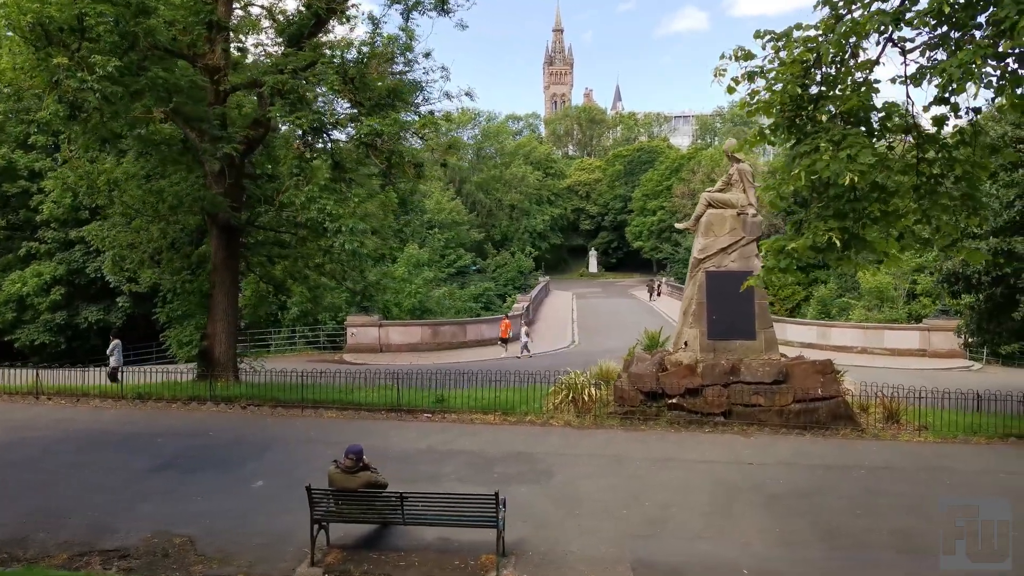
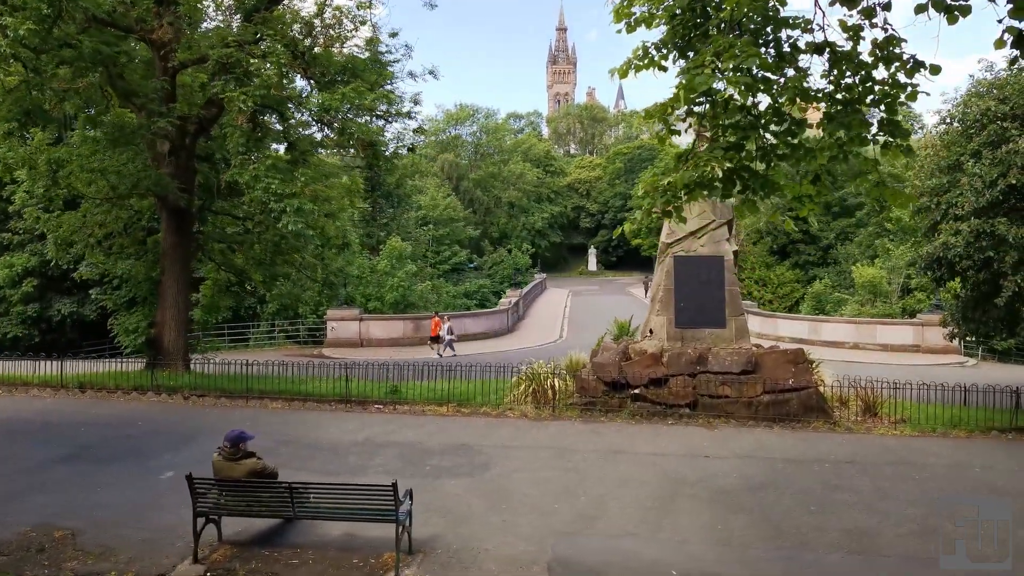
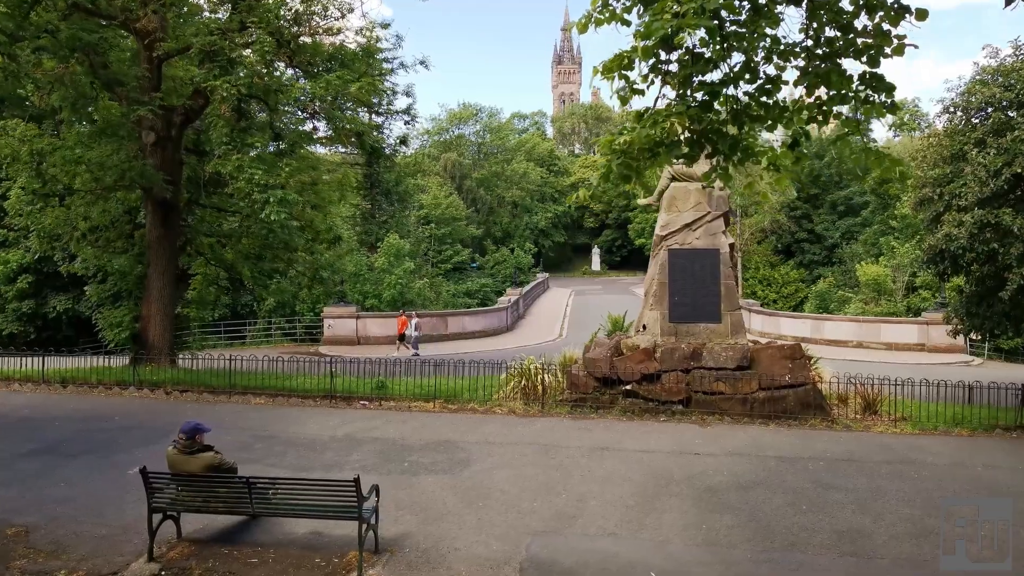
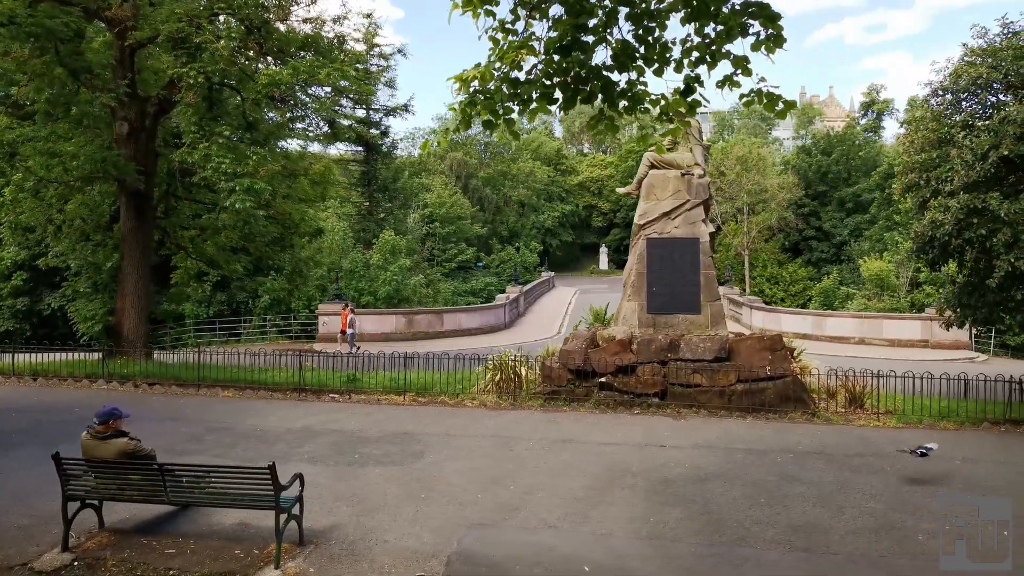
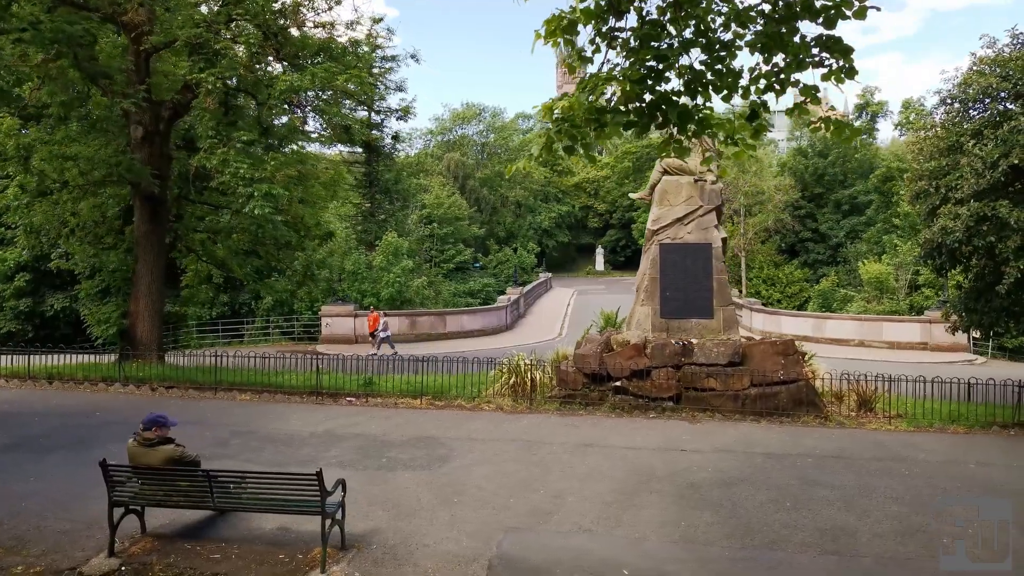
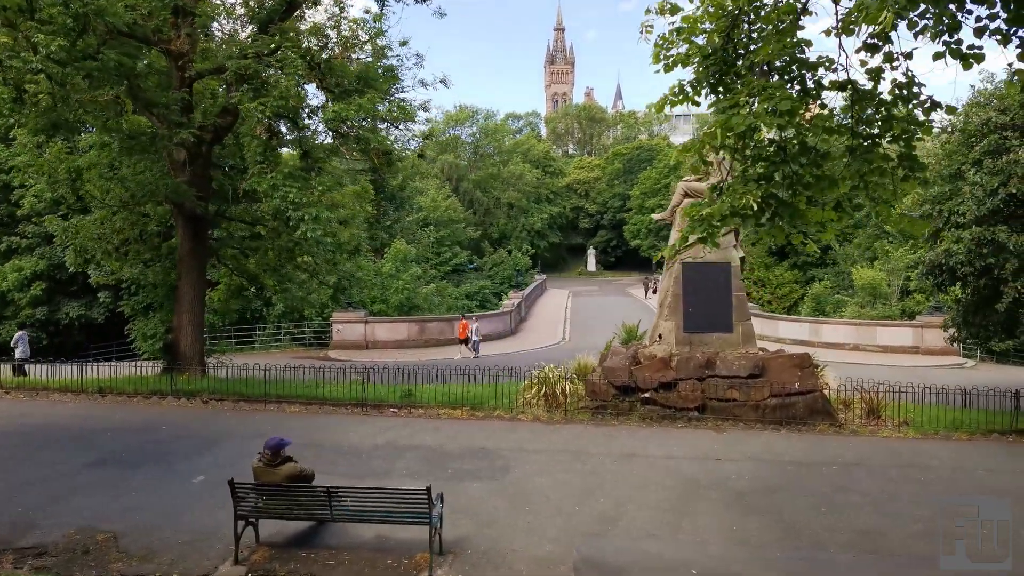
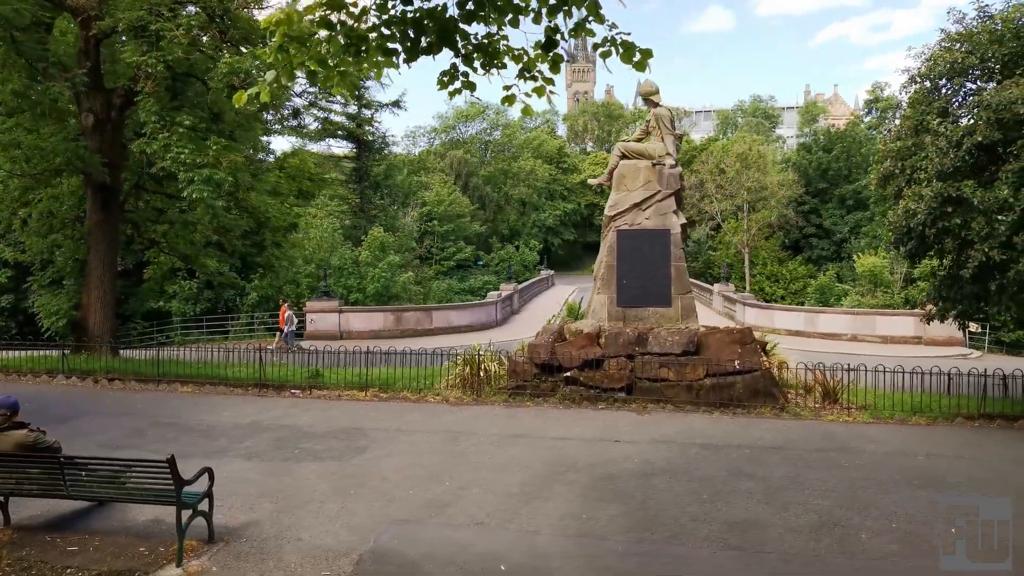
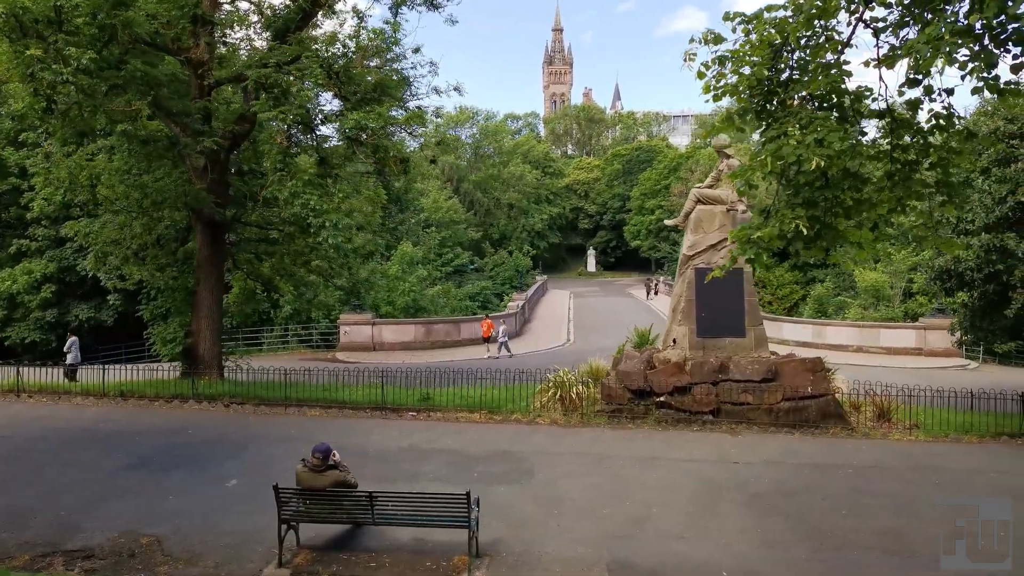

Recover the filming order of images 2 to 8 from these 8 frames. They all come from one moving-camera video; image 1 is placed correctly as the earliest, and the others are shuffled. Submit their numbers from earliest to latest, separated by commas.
8, 6, 2, 3, 5, 4, 7
